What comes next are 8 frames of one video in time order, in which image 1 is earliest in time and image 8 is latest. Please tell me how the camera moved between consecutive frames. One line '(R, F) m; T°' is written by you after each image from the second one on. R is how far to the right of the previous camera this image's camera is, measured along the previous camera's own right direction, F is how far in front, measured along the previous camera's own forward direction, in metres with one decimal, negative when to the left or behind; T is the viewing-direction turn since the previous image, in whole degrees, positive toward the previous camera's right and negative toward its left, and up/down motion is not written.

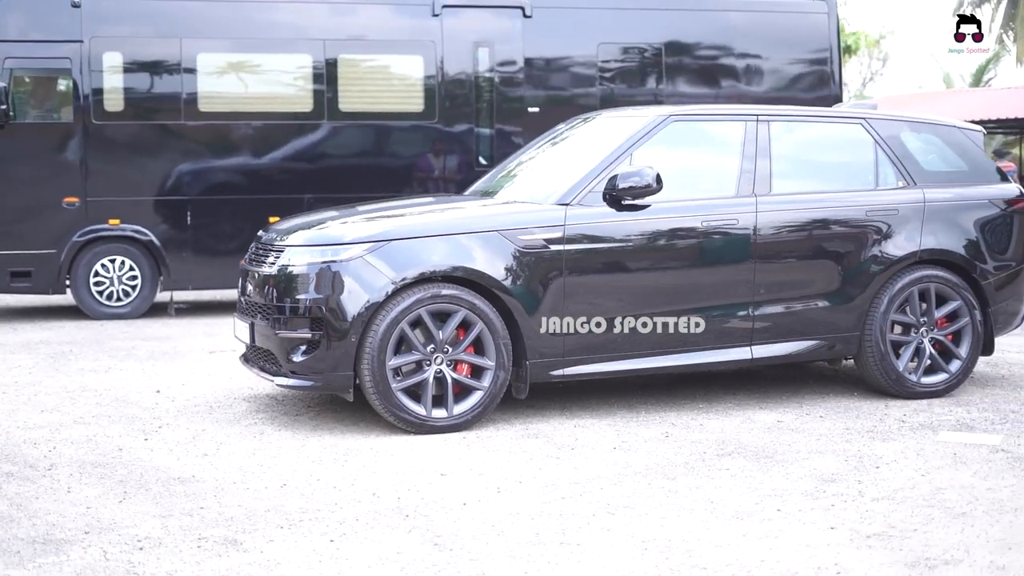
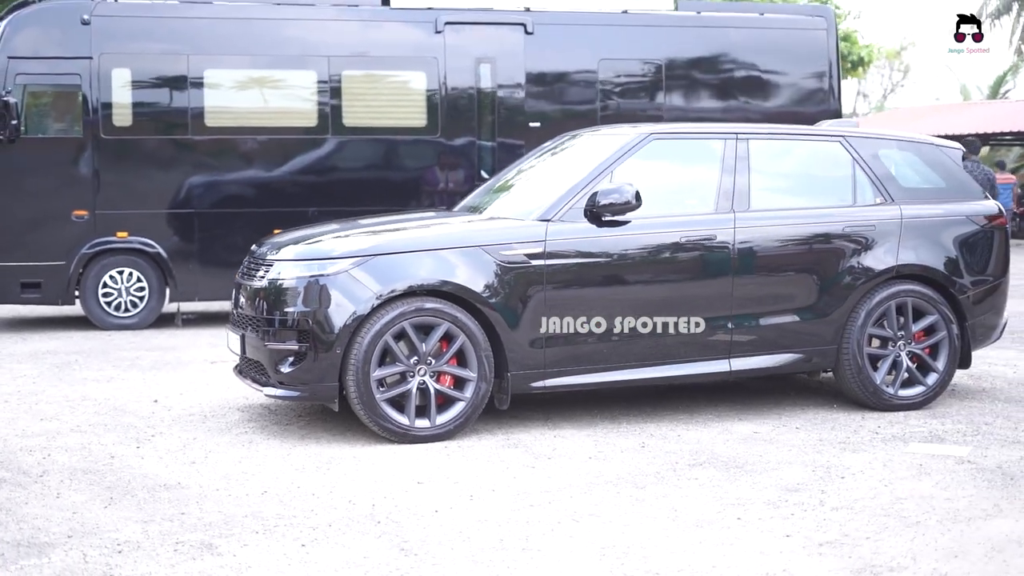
(+0.2, -0.2) m; -1°
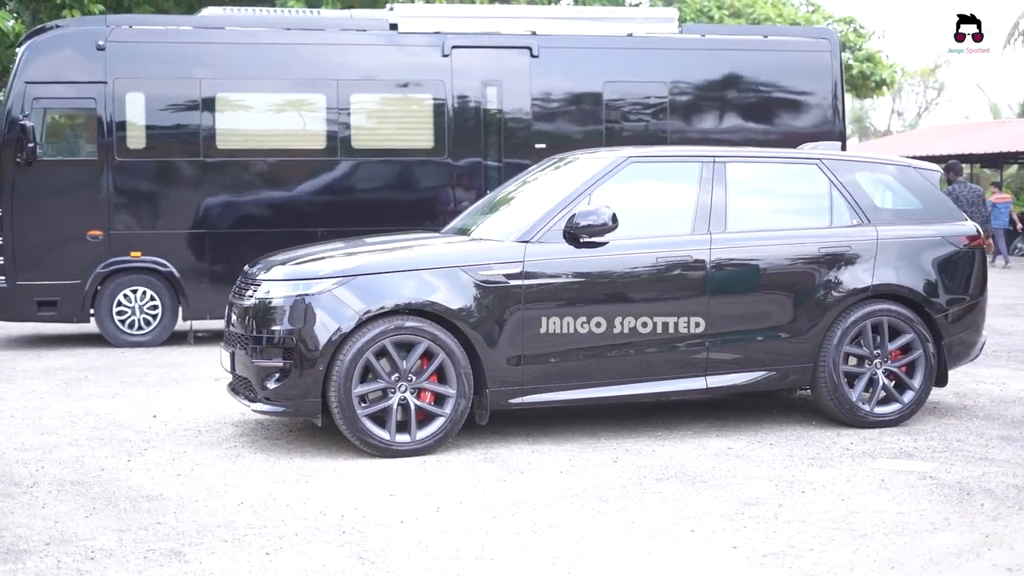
(+0.3, -0.2) m; -2°
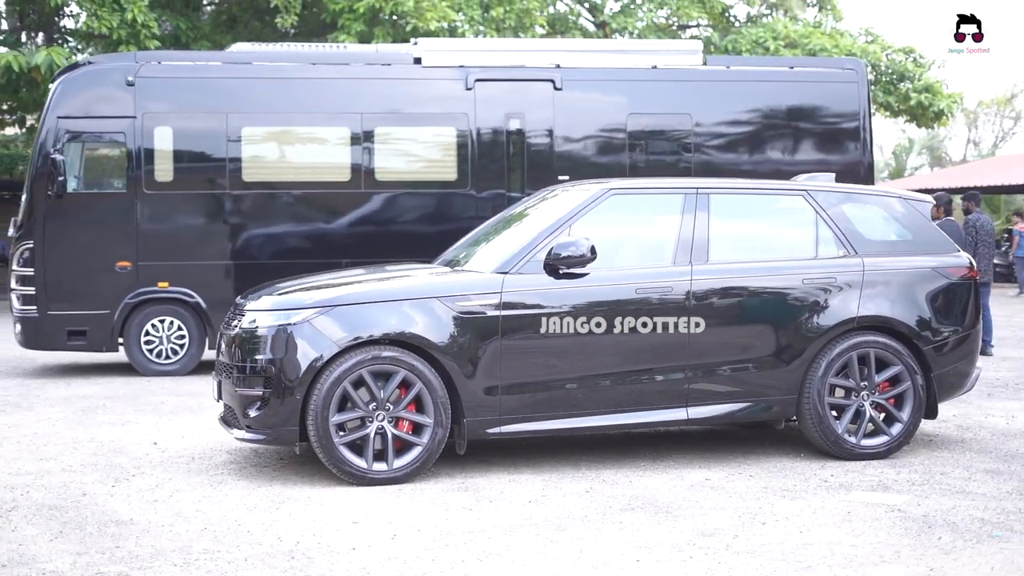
(+0.5, -0.1) m; -3°
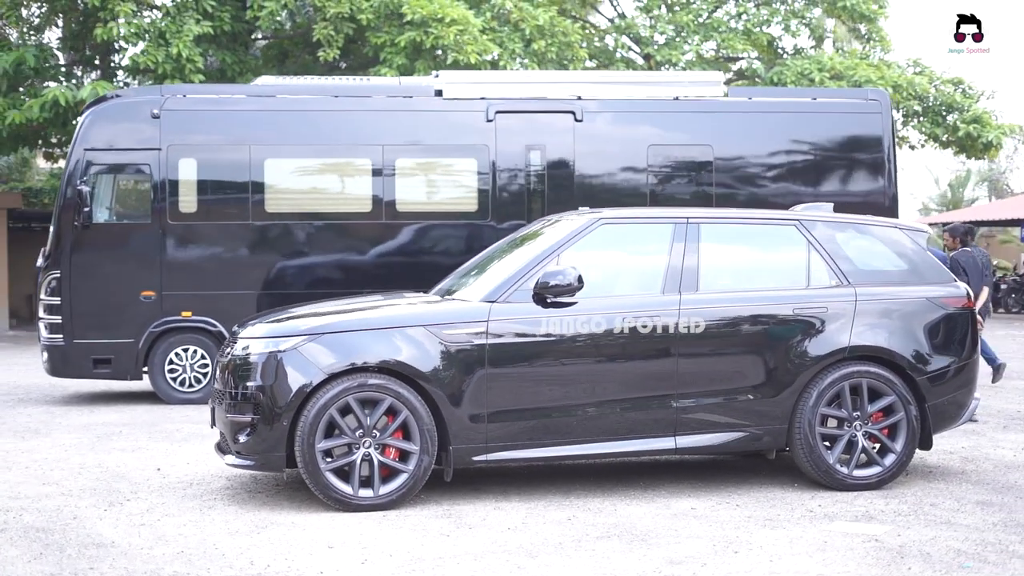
(+0.4, 0.0) m; -2°
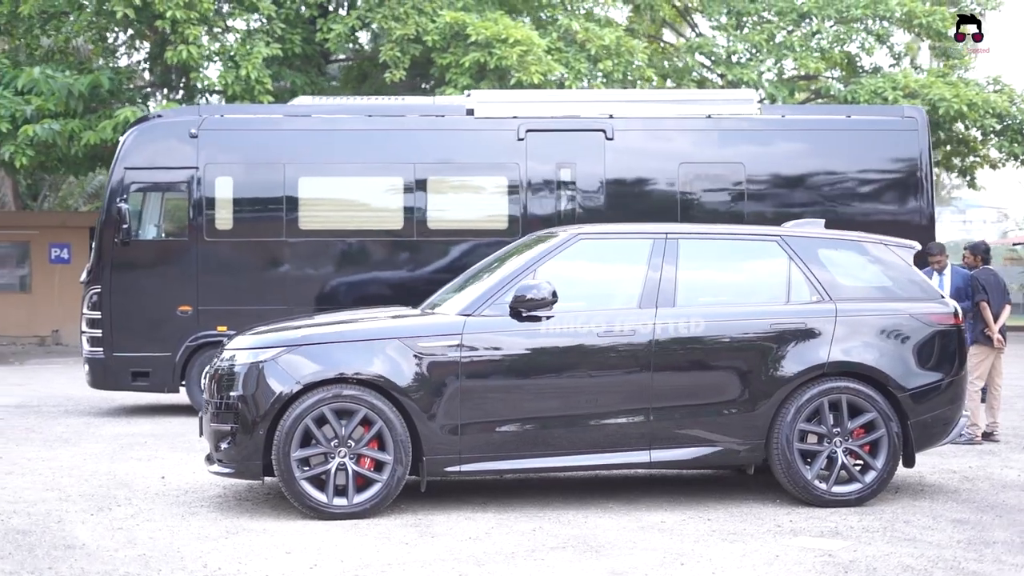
(+0.7, -0.1) m; -4°
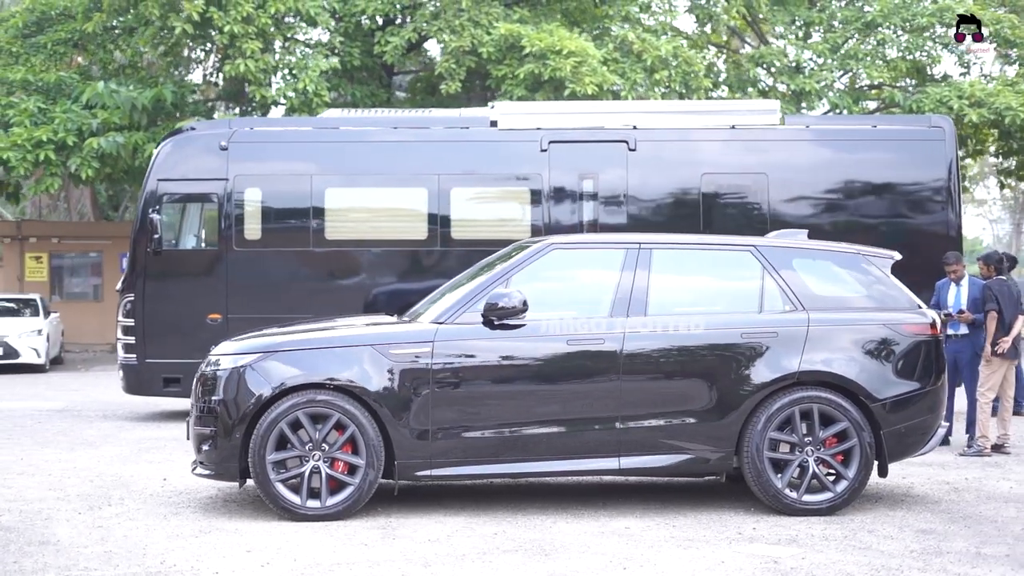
(+0.6, -0.1) m; -4°
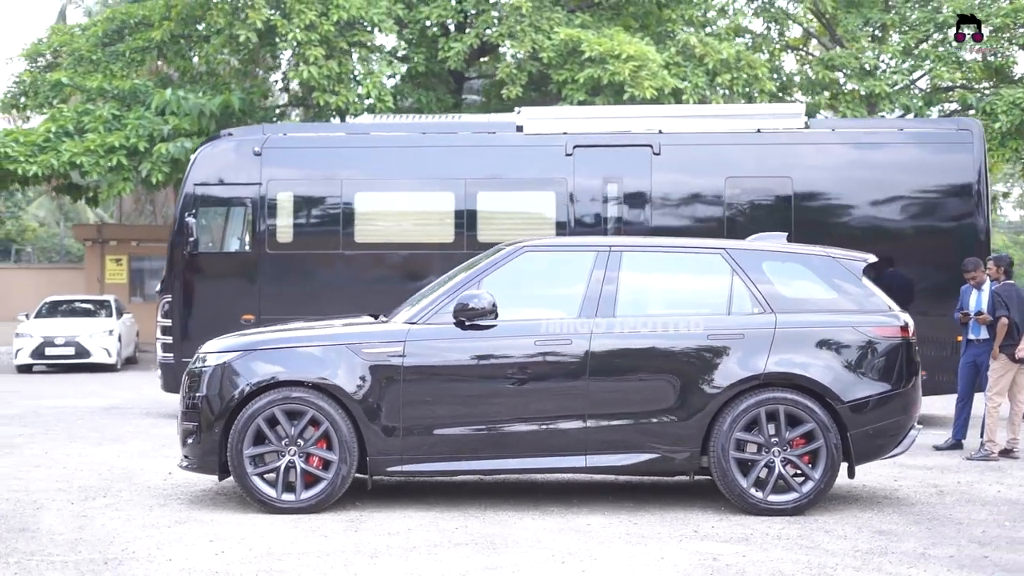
(+0.7, -0.2) m; -4°
